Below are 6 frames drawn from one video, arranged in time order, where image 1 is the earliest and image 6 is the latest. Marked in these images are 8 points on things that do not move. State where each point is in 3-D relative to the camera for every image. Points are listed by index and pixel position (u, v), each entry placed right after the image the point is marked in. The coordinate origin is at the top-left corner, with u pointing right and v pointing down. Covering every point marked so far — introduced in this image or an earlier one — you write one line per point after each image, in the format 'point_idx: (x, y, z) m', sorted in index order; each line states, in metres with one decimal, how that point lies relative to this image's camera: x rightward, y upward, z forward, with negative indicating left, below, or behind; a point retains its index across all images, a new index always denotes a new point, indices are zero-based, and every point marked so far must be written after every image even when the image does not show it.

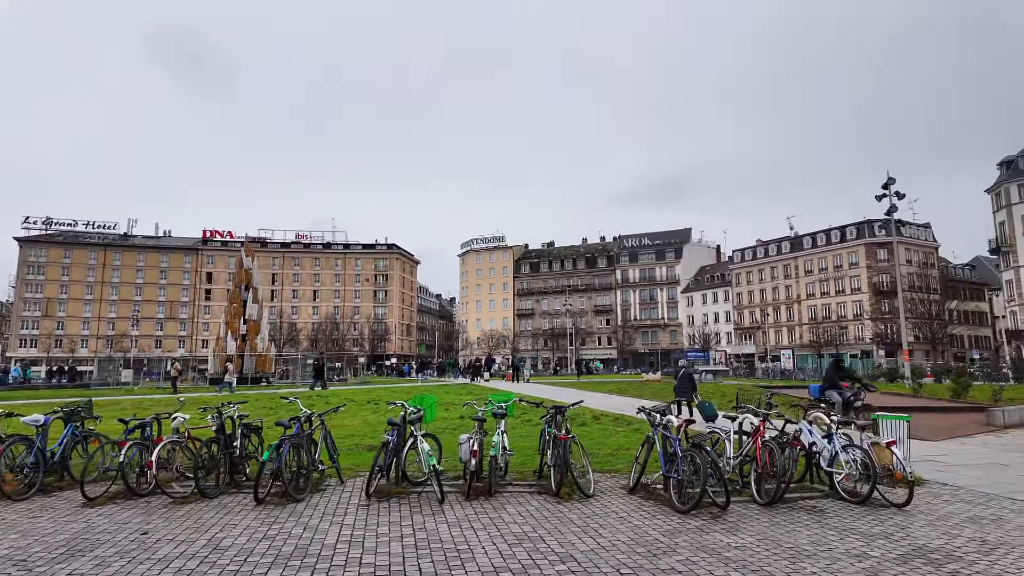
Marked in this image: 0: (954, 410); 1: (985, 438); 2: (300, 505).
0: (+11.7, -3.3, +15.6) m
1: (+9.8, -3.1, +12.2) m
2: (-2.5, -2.5, +6.8) m
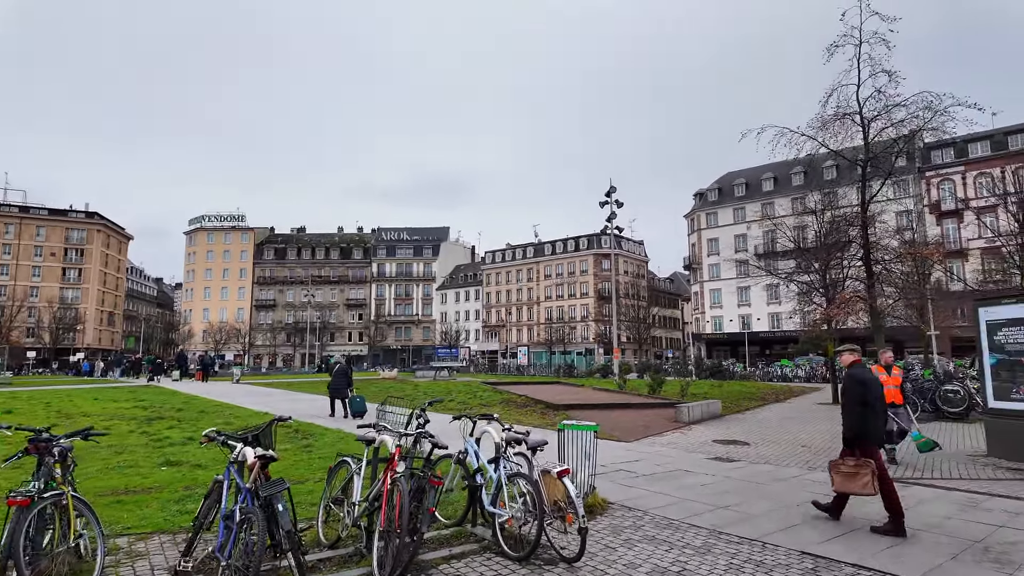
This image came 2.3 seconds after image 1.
0: (+3.7, -3.2, +15.9) m
1: (+3.3, -3.1, +12.0) m
2: (-5.8, -1.9, +2.3) m
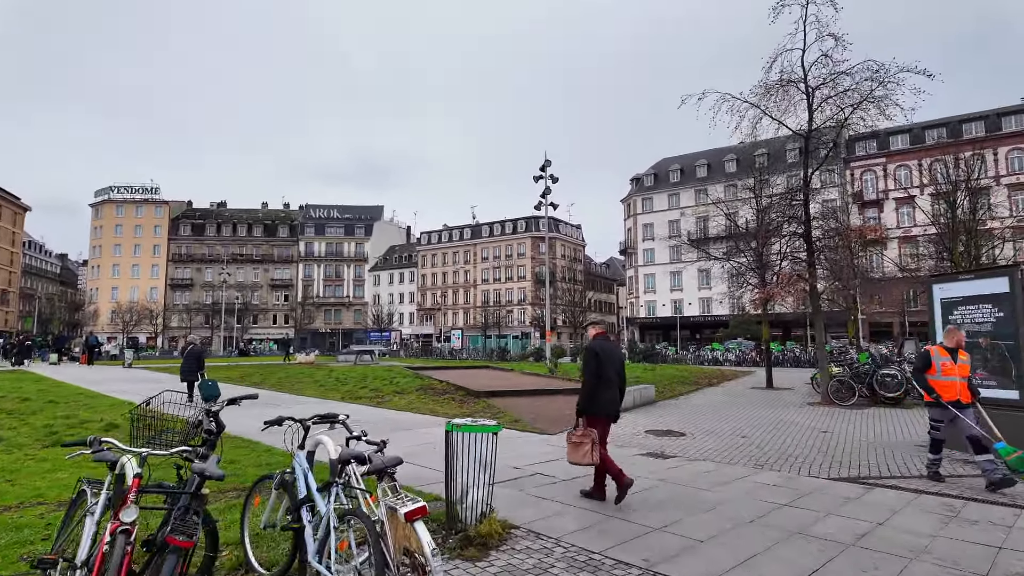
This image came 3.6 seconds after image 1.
0: (+1.6, -2.6, +14.5) m
1: (+1.6, -2.6, +10.7) m
2: (-6.4, -1.5, 0.0) m
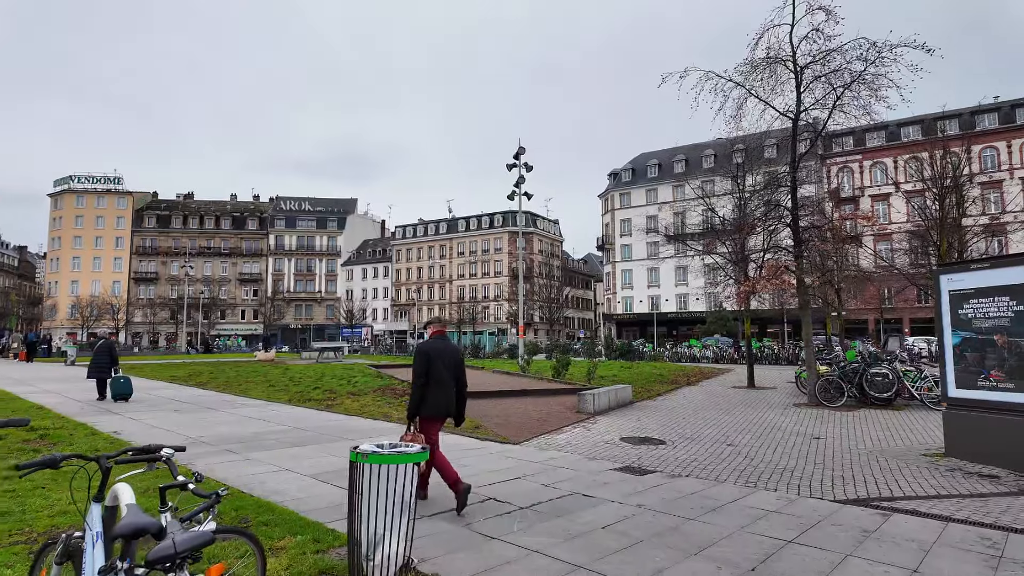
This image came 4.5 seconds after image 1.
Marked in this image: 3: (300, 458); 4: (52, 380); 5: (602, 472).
0: (+0.8, -2.4, +13.4) m
1: (+1.0, -2.4, +9.5) m
2: (-6.7, -1.4, -1.5) m
3: (-2.6, -2.1, +7.2) m
4: (-13.7, -2.7, +17.6) m
5: (+1.1, -2.2, +6.9) m
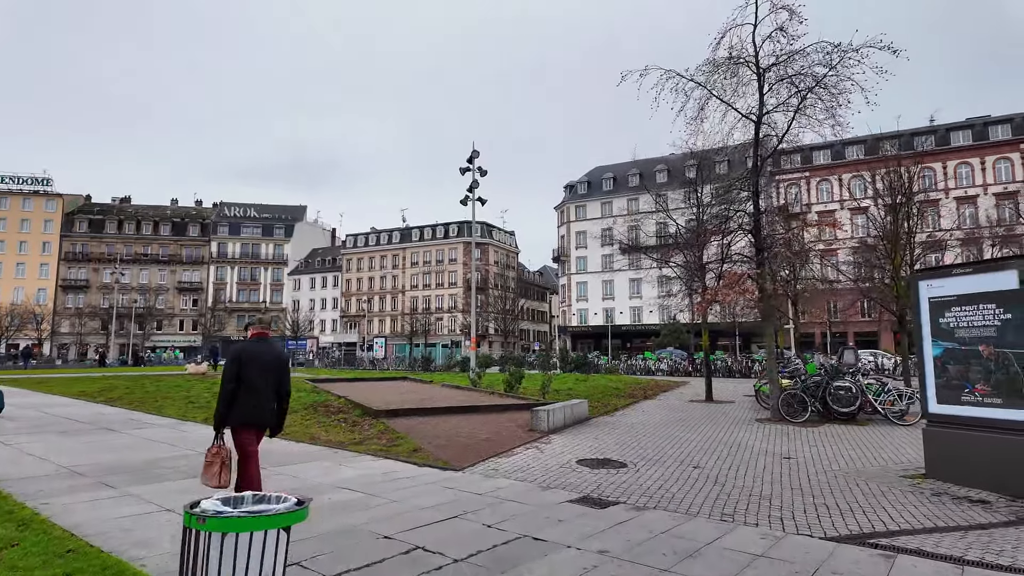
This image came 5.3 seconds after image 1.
0: (-0.3, -2.6, +12.3) m
1: (+0.2, -2.5, +8.4) m
2: (-6.6, -1.1, -3.1) m
3: (-3.2, -2.1, +5.9) m
4: (-15.1, -2.8, +15.4) m
5: (+0.4, -2.2, +5.9) m
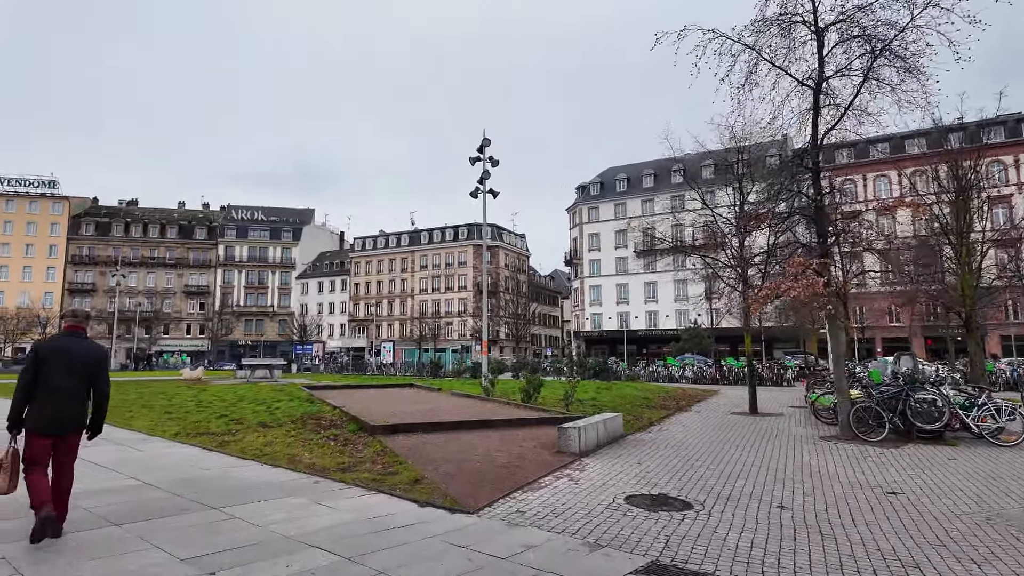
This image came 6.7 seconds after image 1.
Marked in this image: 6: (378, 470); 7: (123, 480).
0: (+0.1, -2.5, +10.4) m
1: (+0.5, -2.3, +6.6) m
2: (-6.5, -0.9, -4.8) m
3: (-2.9, -1.9, +4.1) m
4: (-14.6, -2.7, +13.7) m
5: (+0.7, -2.0, +4.0) m
6: (-1.7, -2.3, +7.5) m
7: (-4.4, -2.2, +6.6) m
